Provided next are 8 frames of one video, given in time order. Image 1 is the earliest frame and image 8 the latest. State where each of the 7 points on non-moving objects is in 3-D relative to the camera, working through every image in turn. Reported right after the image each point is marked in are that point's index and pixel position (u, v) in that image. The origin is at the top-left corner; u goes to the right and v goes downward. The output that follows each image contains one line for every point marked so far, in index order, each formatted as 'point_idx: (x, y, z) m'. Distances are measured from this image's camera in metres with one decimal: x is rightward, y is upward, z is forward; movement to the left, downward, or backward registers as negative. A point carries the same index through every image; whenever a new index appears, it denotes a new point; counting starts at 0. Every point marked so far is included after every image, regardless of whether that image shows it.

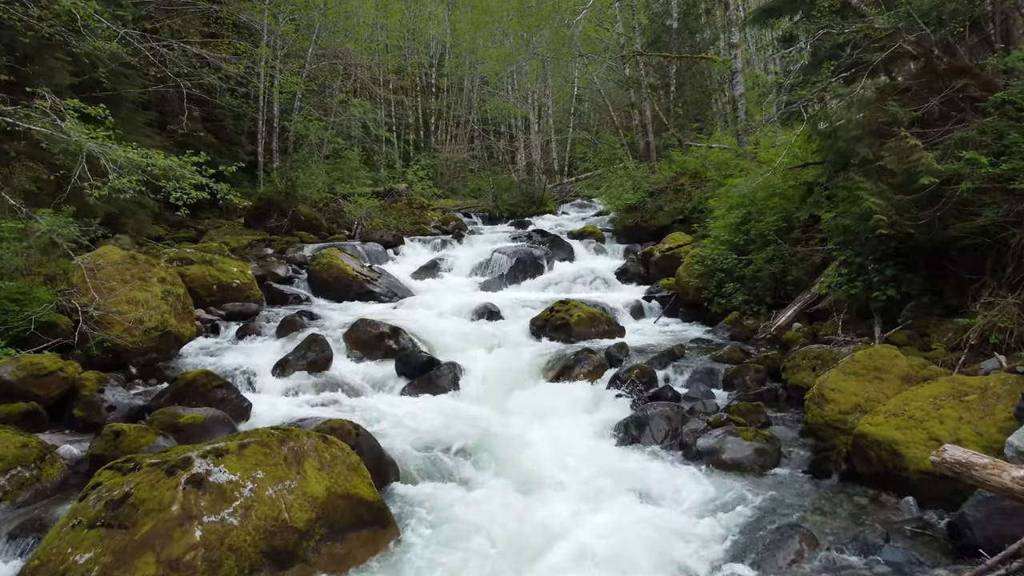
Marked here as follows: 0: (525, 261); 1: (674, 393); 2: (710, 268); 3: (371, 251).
0: (+0.3, +0.7, +17.6) m
1: (+1.8, -1.1, +7.9) m
2: (+3.5, +0.3, +12.8) m
3: (-3.8, +1.0, +19.5) m
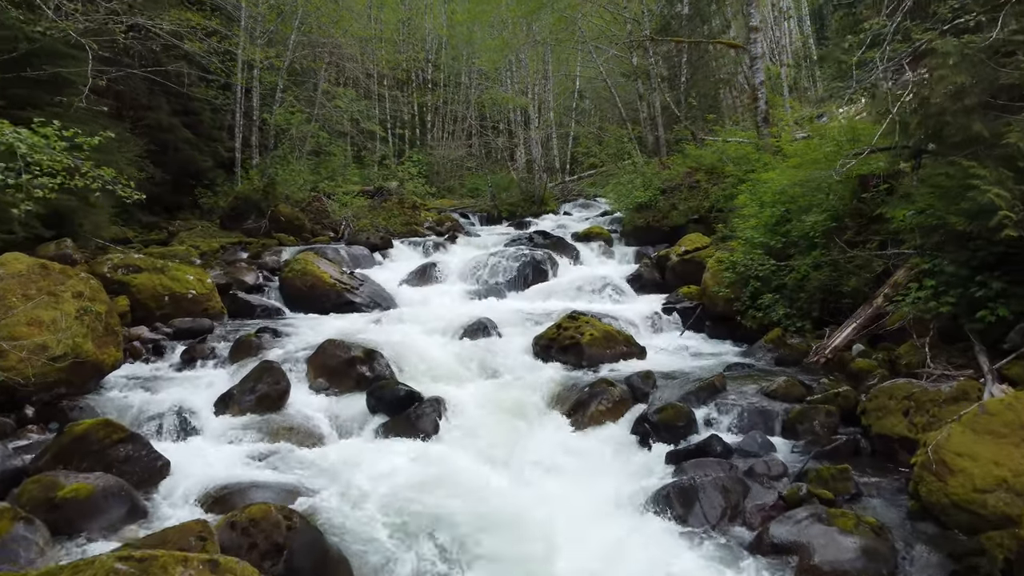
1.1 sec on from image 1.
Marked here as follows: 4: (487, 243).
0: (+0.3, +0.5, +15.8) m
1: (+1.8, -1.3, +6.1) m
2: (+3.5, +0.2, +11.0) m
3: (-3.9, +0.8, +17.7) m
4: (-0.7, +1.2, +19.5) m
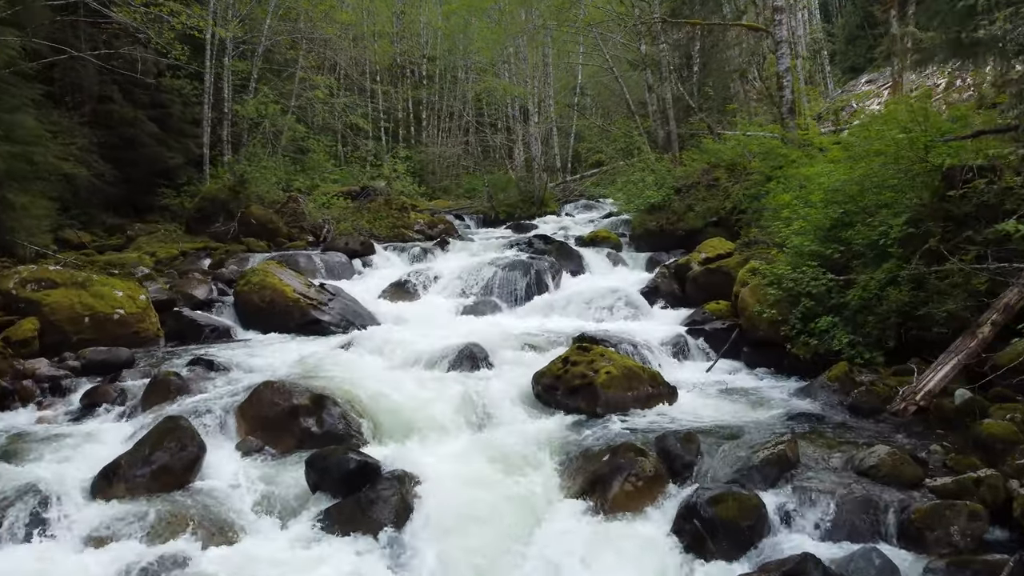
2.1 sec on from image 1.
0: (+0.2, +0.2, +13.7) m
1: (+1.7, -1.6, +4.0) m
2: (+3.4, -0.1, +8.9) m
3: (-3.9, +0.5, +15.6) m
4: (-0.7, +1.0, +17.4) m
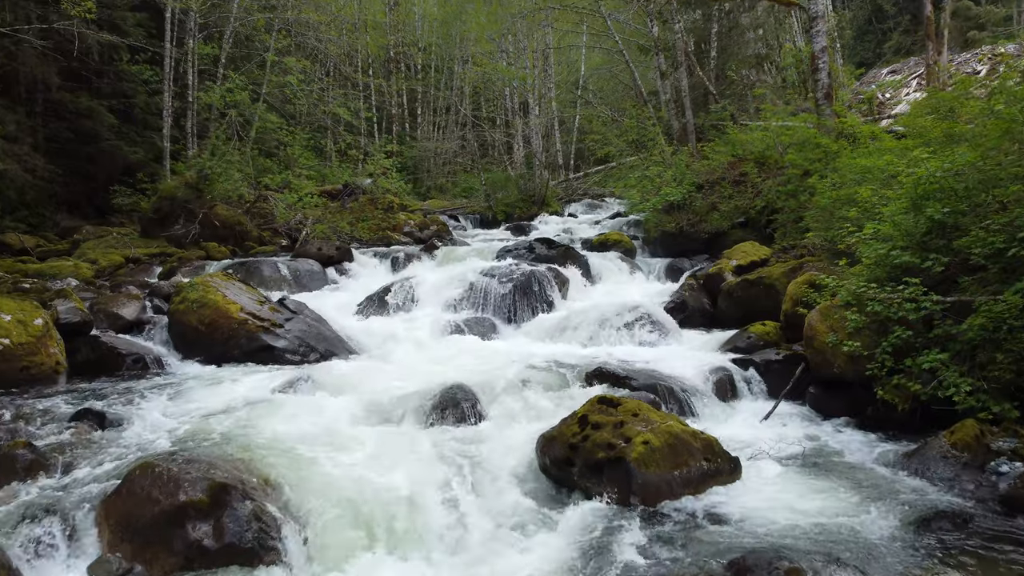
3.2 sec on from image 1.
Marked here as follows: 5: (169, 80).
0: (+0.2, 0.0, +11.5) m
1: (+1.7, -1.8, +1.8) m
2: (+3.4, -0.3, +6.7) m
3: (-4.0, +0.3, +13.4) m
4: (-0.8, +0.7, +15.2) m
5: (-8.6, +5.2, +18.1) m
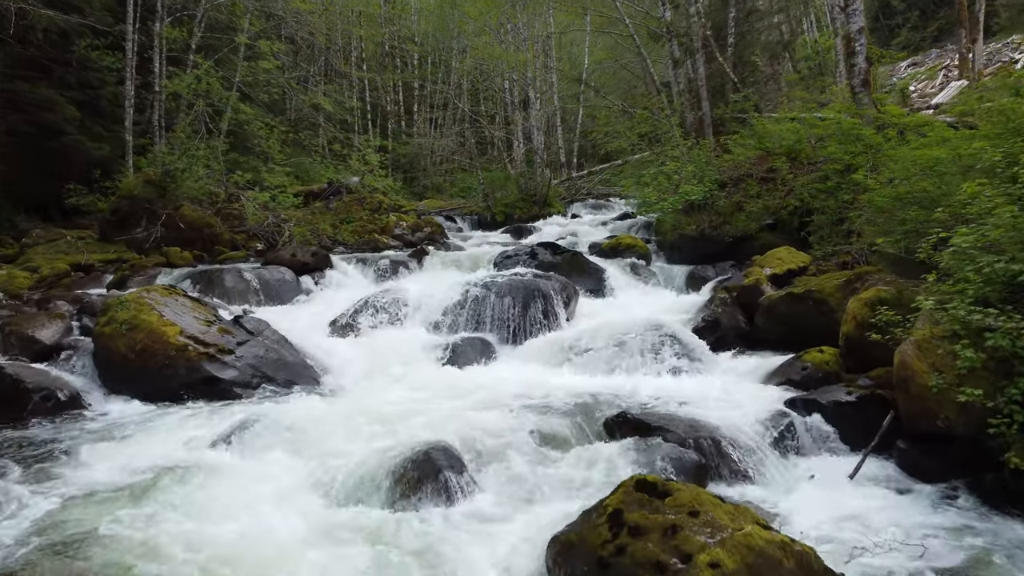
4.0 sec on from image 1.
0: (+0.2, -0.2, +9.8) m
1: (+1.7, -2.0, +0.1) m
2: (+3.4, -0.5, +5.0) m
3: (-4.0, +0.1, +11.7) m
4: (-0.8, +0.5, +13.5) m
5: (-8.6, +5.0, +16.4) m
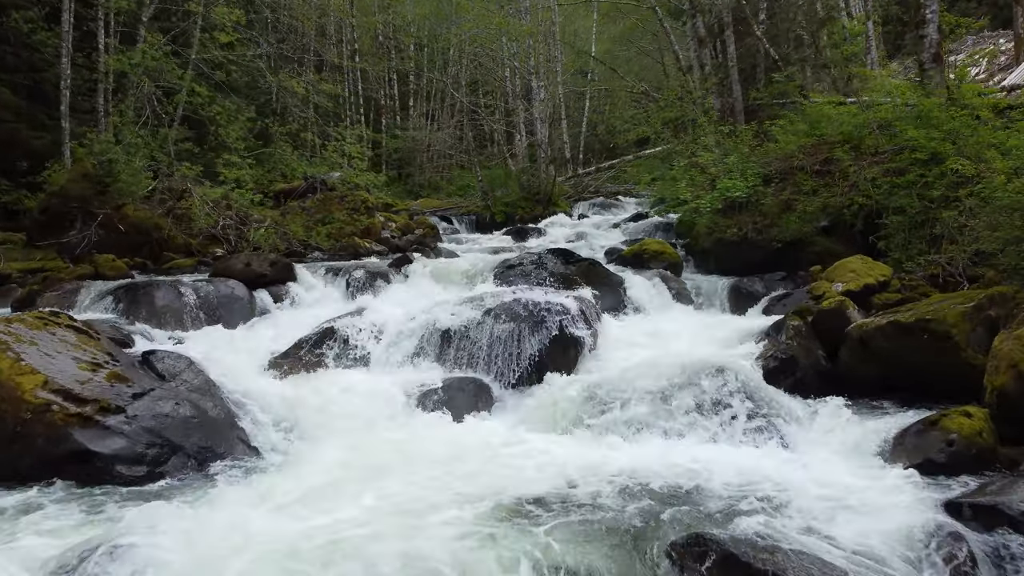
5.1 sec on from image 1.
0: (+0.2, -0.4, +7.5) m
1: (+1.7, -2.2, -2.3) m
2: (+3.4, -0.7, +2.7) m
3: (-3.9, -0.2, +9.4) m
4: (-0.7, +0.3, +11.1) m
5: (-8.6, +4.8, +14.0) m
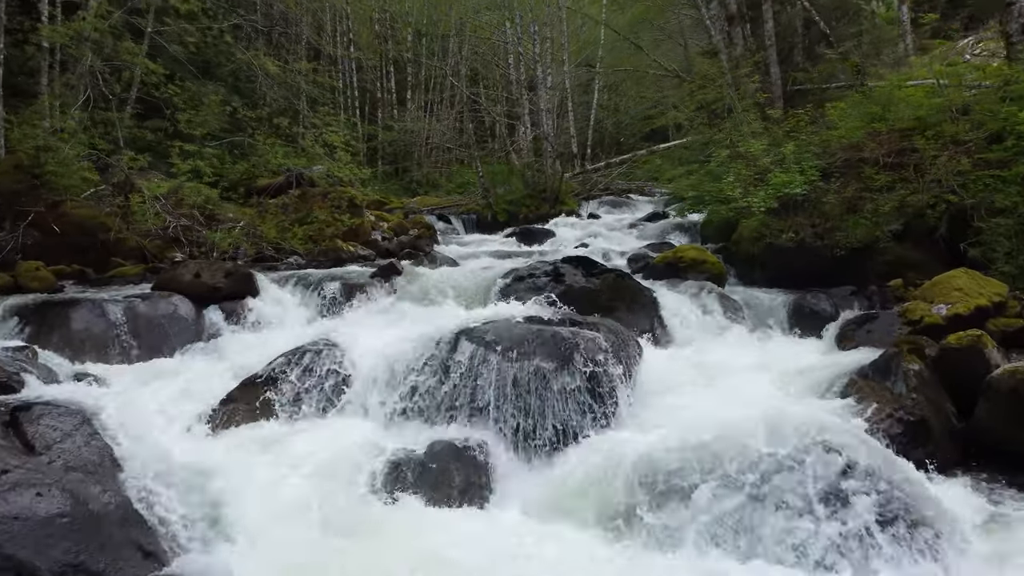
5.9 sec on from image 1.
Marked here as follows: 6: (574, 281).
0: (+0.3, -0.7, +5.5) m
1: (+1.8, -2.5, -4.2) m
2: (+3.6, -1.0, +0.7) m
3: (-3.8, -0.4, +7.4) m
4: (-0.6, +0.1, +9.2) m
5: (-8.4, +4.6, +12.1) m
6: (+0.7, +0.1, +8.5) m
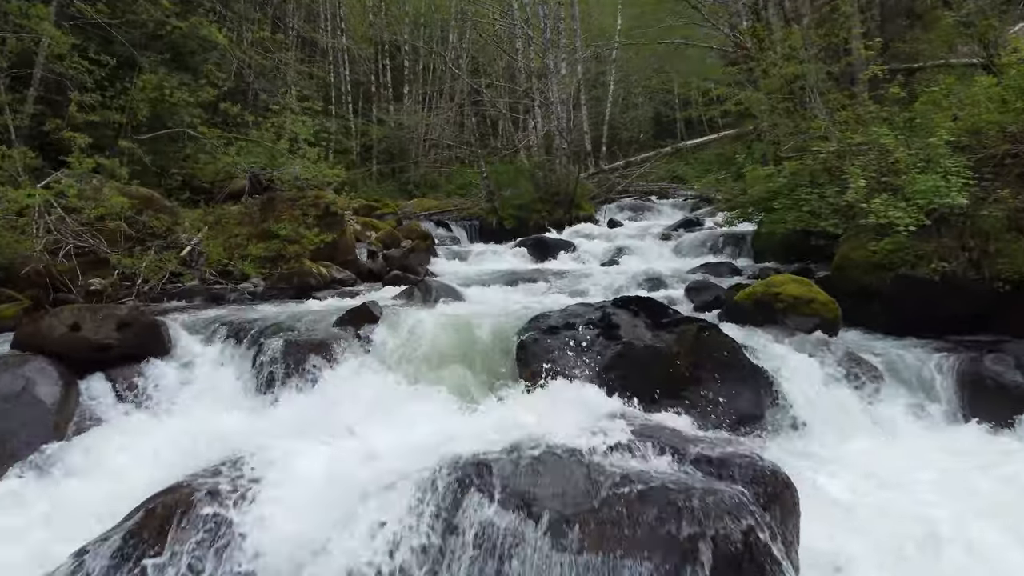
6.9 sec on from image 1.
0: (+0.6, -1.1, +2.7) m
1: (+2.1, -2.9, -7.0) m
2: (+3.8, -1.4, -2.1) m
3: (-3.6, -0.8, +4.6) m
4: (-0.4, -0.4, +6.4) m
5: (-8.2, +4.1, +9.3) m
6: (+1.0, -0.4, +5.7) m
